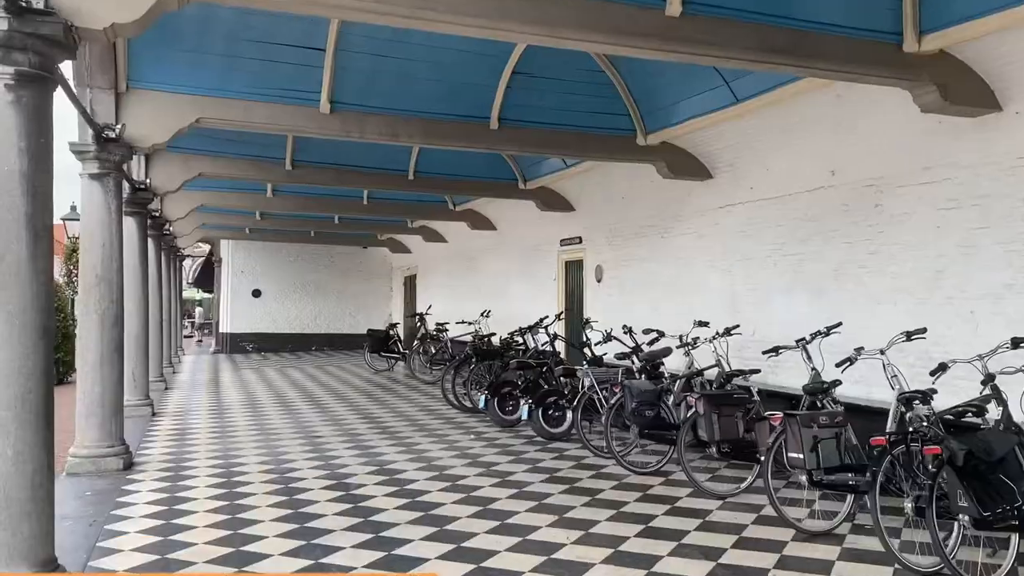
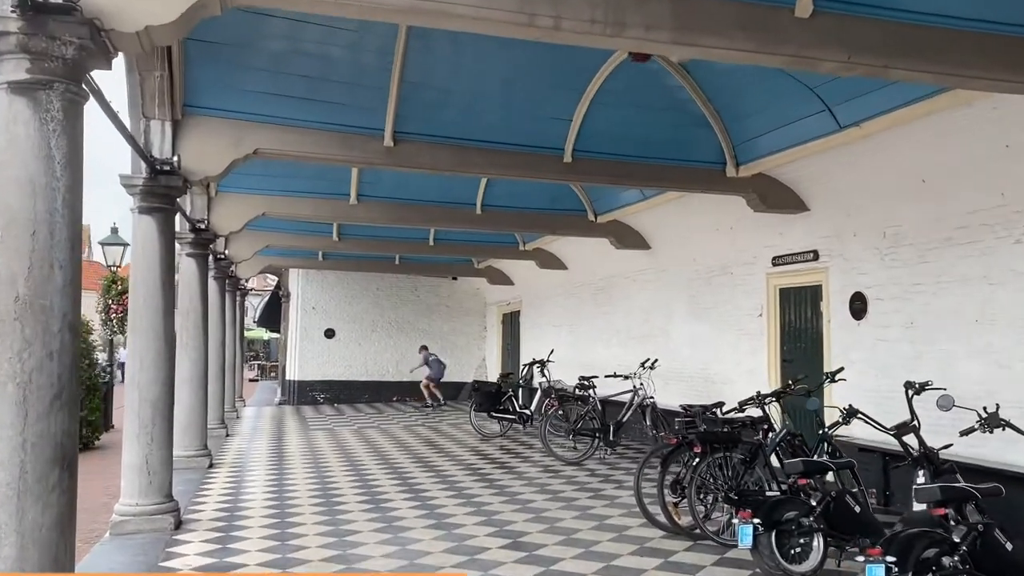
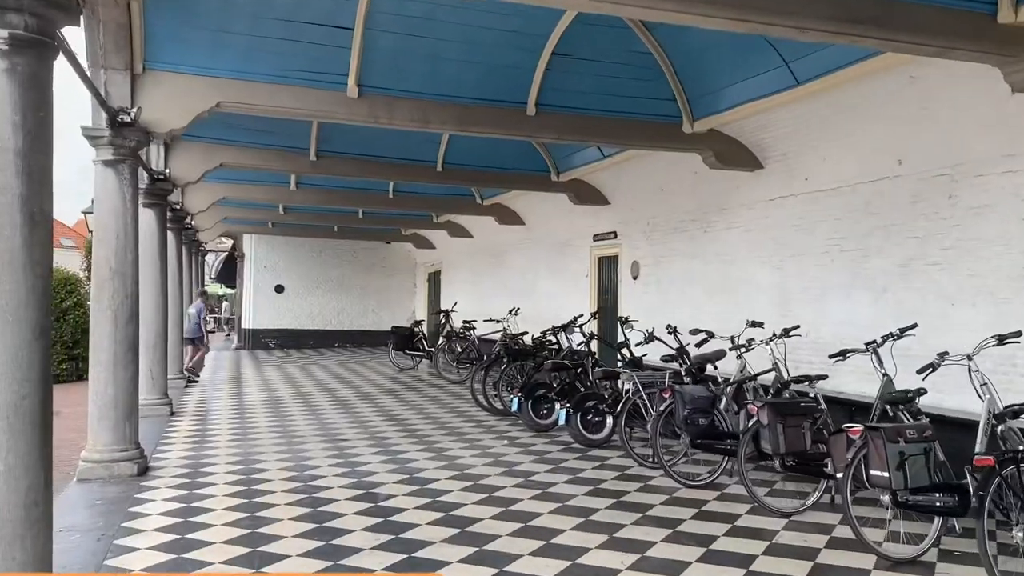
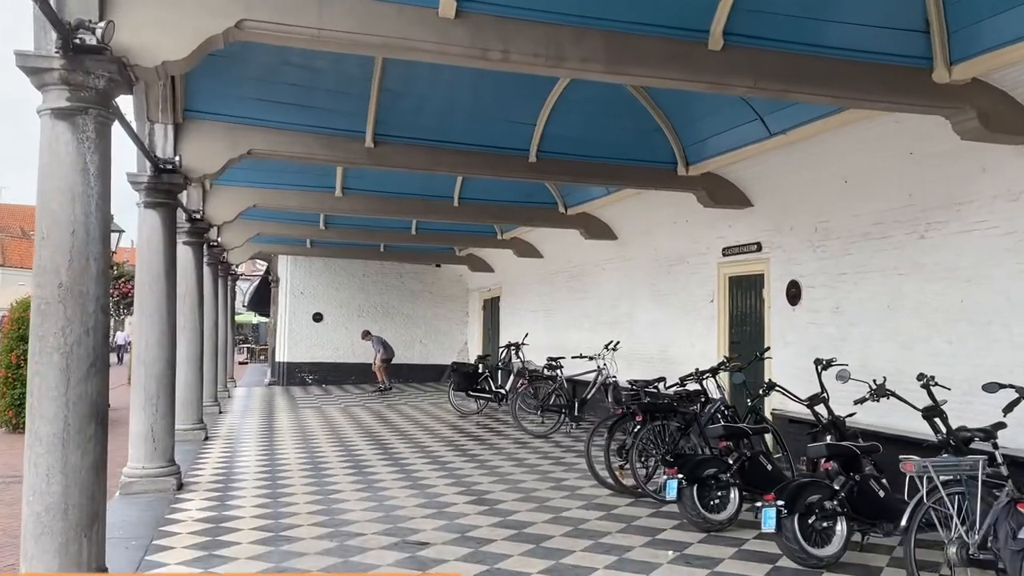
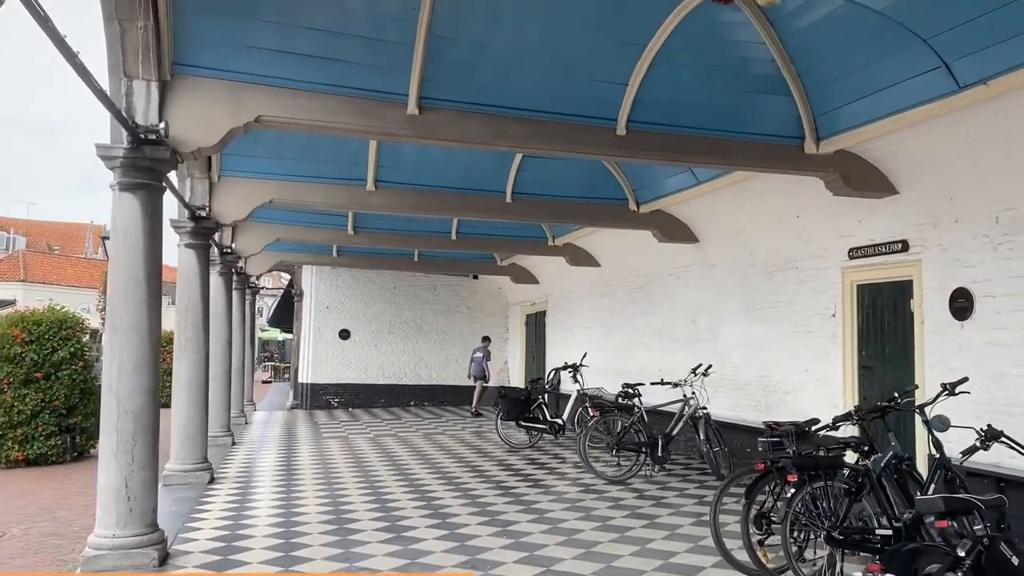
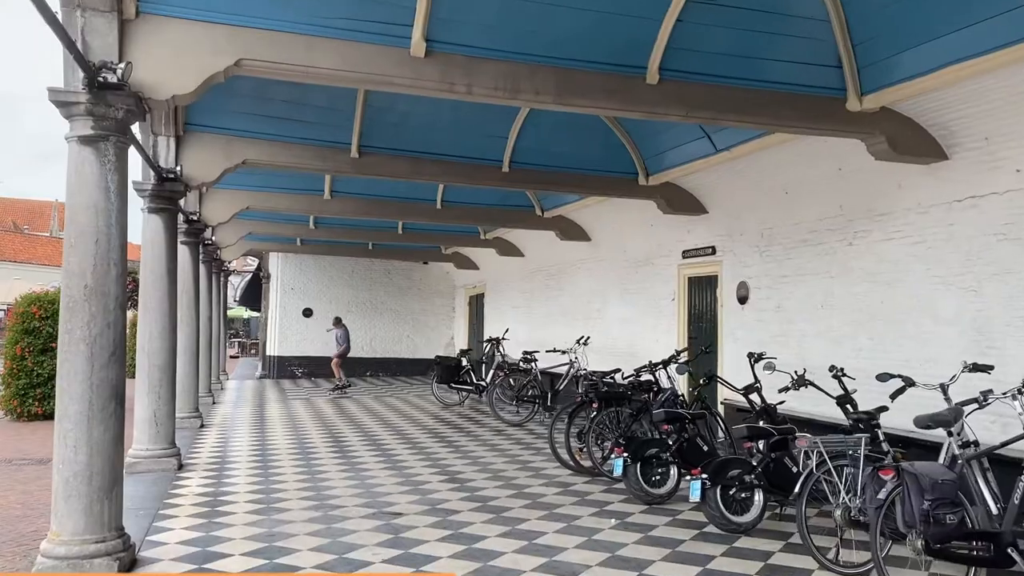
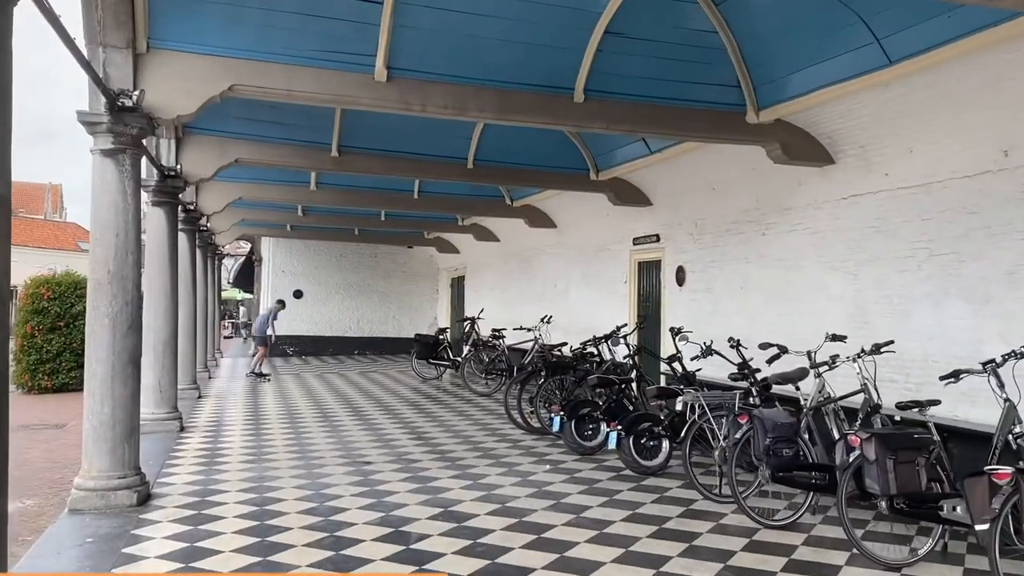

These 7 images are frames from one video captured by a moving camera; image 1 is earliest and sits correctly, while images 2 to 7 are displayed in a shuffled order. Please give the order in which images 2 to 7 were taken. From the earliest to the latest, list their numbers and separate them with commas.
3, 7, 6, 4, 2, 5
